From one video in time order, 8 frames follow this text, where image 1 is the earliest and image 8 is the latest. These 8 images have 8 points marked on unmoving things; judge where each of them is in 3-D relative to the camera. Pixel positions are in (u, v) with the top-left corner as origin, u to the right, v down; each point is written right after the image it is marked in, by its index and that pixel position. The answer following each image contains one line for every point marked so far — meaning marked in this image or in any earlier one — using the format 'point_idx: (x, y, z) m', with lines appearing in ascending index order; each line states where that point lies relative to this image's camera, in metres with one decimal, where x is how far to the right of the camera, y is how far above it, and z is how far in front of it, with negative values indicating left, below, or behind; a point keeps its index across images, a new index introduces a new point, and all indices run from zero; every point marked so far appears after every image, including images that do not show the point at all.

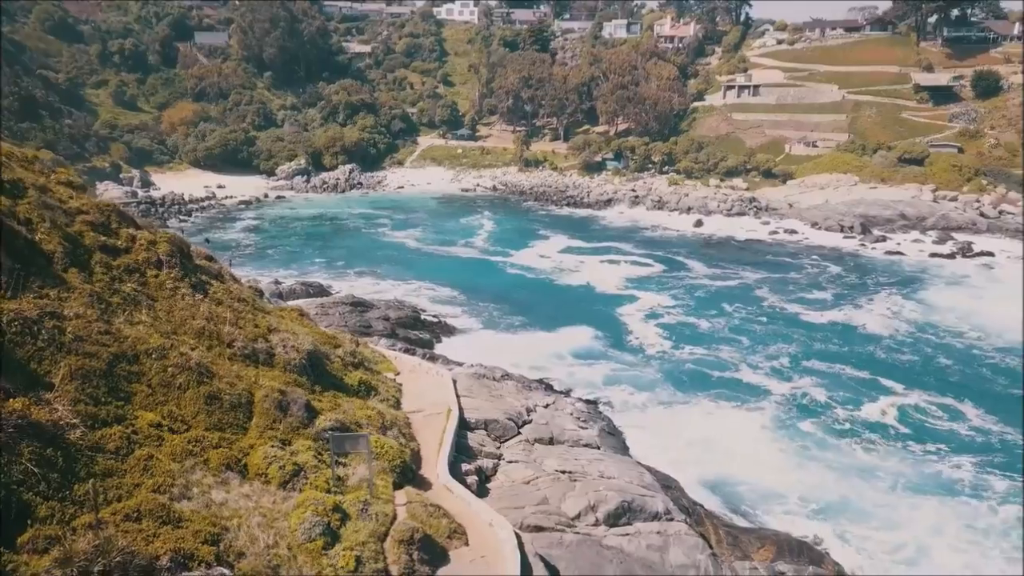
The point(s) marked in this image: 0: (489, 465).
0: (-0.5, -3.7, +13.8) m
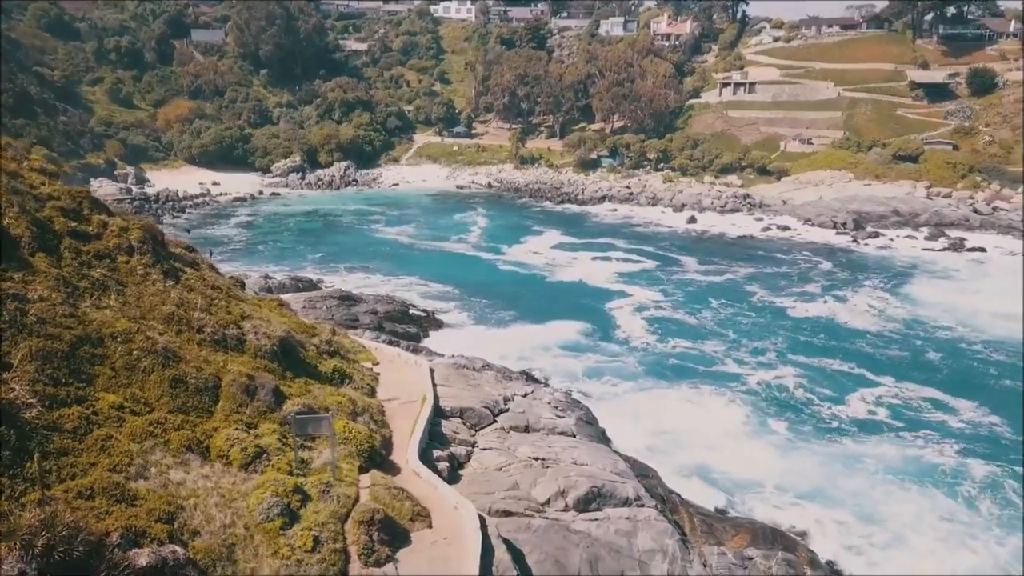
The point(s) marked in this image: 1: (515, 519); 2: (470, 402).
0: (-1.0, -3.4, +13.8) m
1: (0.0, -4.1, +11.8) m
2: (-1.0, -2.7, +15.7) m
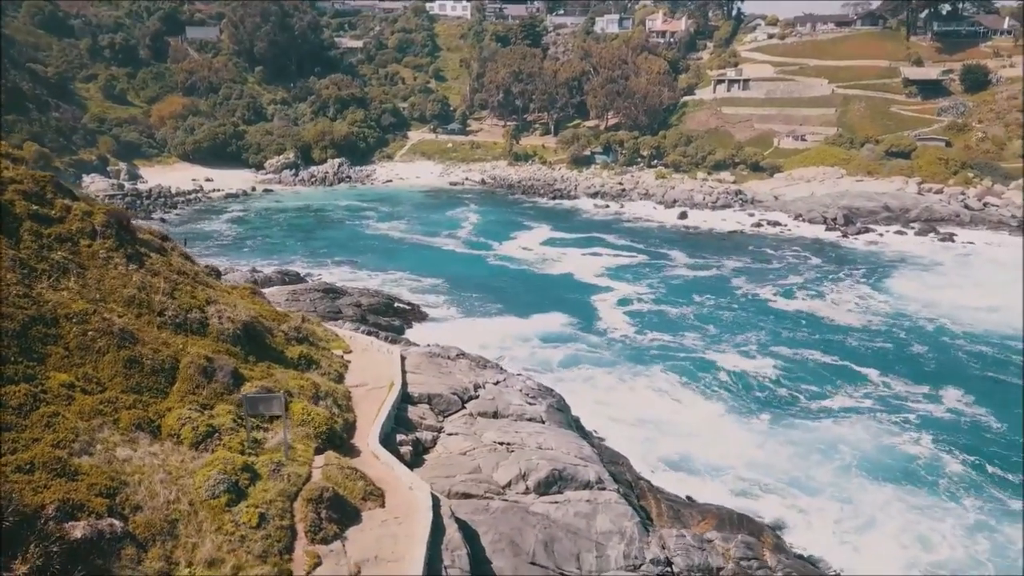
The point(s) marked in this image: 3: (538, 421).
0: (-1.8, -3.1, +13.8) m
1: (-0.7, -3.8, +11.8) m
2: (-1.8, -2.4, +15.7) m
3: (+0.6, -3.0, +15.3) m
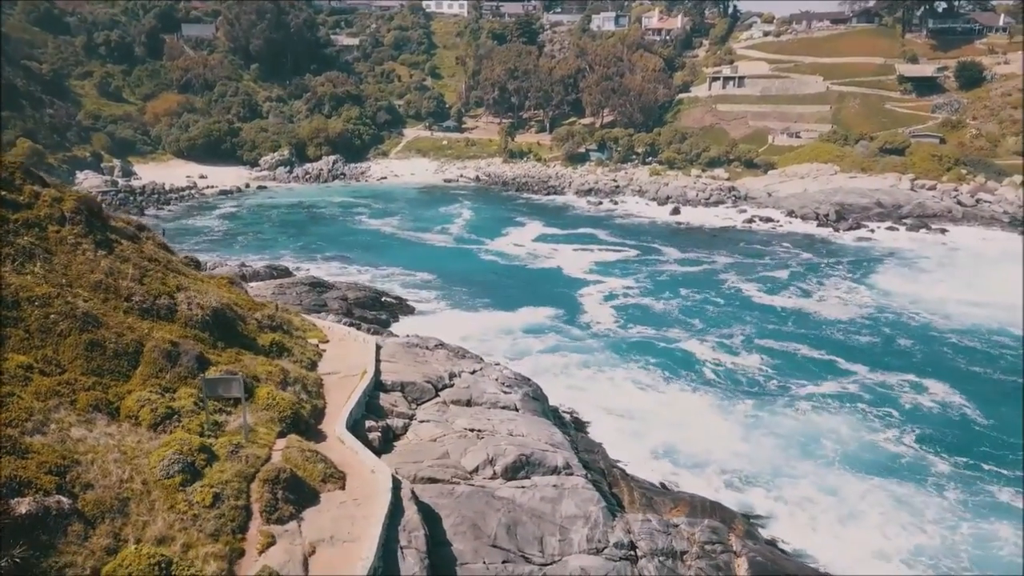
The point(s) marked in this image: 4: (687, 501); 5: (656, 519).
0: (-2.4, -2.8, +13.8) m
1: (-1.3, -3.5, +11.8) m
2: (-2.4, -2.1, +15.7) m
3: (0.0, -2.8, +15.3) m
4: (+3.8, -4.6, +14.3) m
5: (+2.5, -4.3, +12.2) m
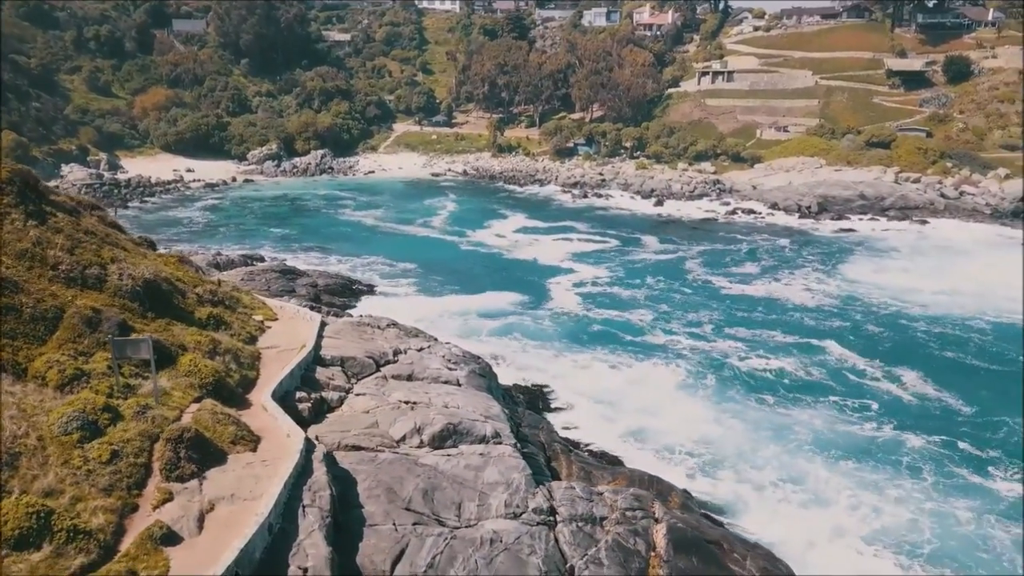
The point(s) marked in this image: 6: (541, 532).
0: (-3.7, -2.3, +13.8) m
1: (-2.7, -3.0, +11.8) m
2: (-3.7, -1.5, +15.7) m
3: (-1.4, -2.2, +15.3) m
4: (+2.4, -4.0, +14.3) m
5: (+1.2, -3.7, +12.2) m
6: (+0.4, -3.9, +10.7) m
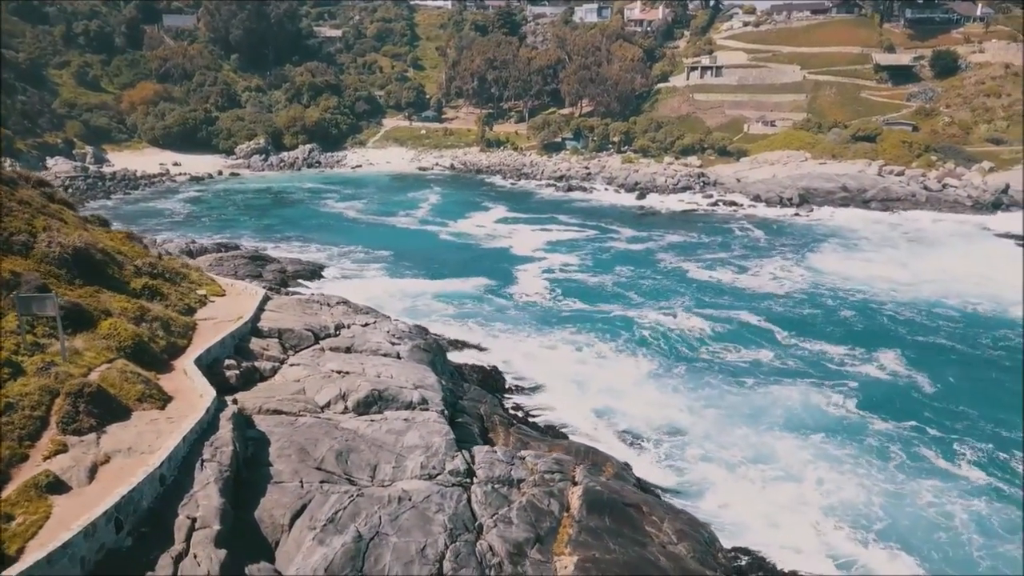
0: (-5.1, -1.6, +13.8) m
1: (-4.0, -2.3, +11.8) m
2: (-5.1, -0.9, +15.7) m
3: (-2.8, -1.6, +15.3) m
4: (+1.1, -3.4, +14.3) m
5: (-0.2, -3.1, +12.2) m
6: (-1.0, -3.3, +10.7) m
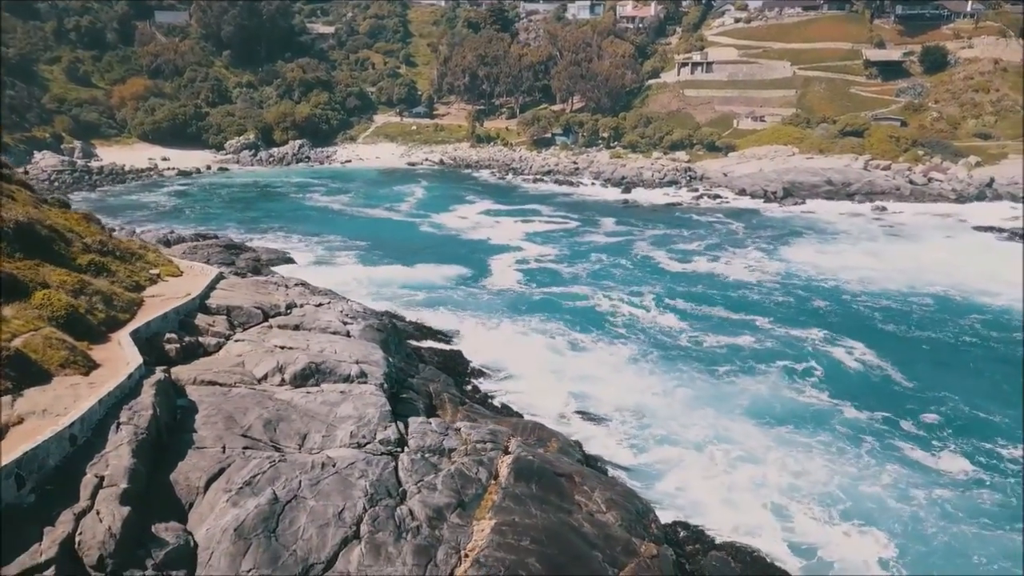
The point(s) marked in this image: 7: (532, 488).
0: (-6.2, -1.1, +13.8) m
1: (-5.2, -1.8, +11.8) m
2: (-6.2, -0.4, +15.7) m
3: (-3.9, -1.1, +15.3) m
4: (-0.1, -2.9, +14.4) m
5: (-1.3, -2.6, +12.2) m
6: (-2.1, -2.8, +10.7) m
7: (+0.3, -3.3, +10.9) m
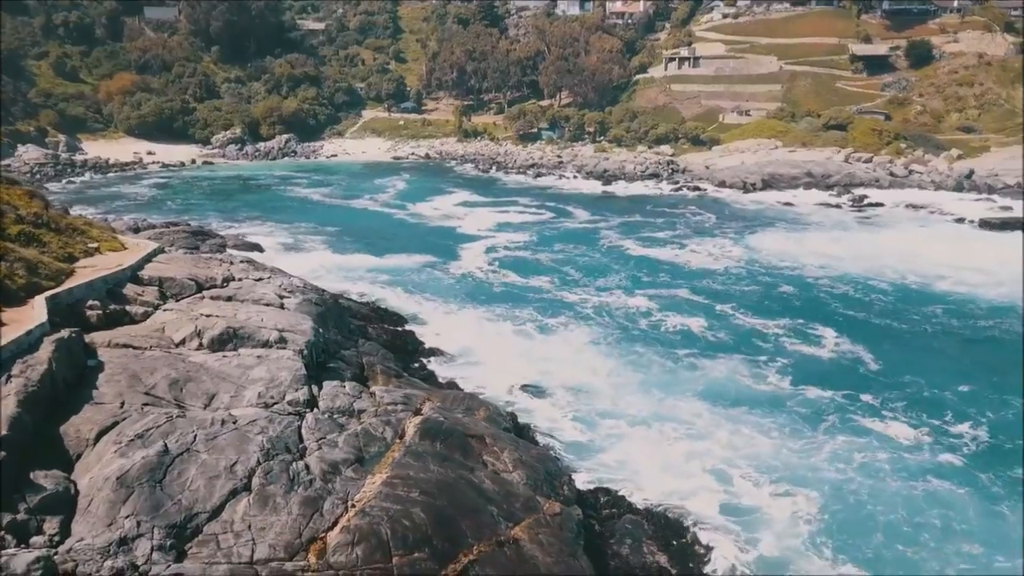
0: (-7.8, -0.5, +13.9) m
1: (-6.7, -1.2, +11.9) m
2: (-7.8, +0.3, +15.8) m
3: (-5.5, -0.4, +15.3) m
4: (-1.6, -2.3, +14.4) m
5: (-2.9, -1.9, +12.3) m
6: (-3.7, -2.1, +10.8) m
7: (-1.2, -2.7, +11.0) m
